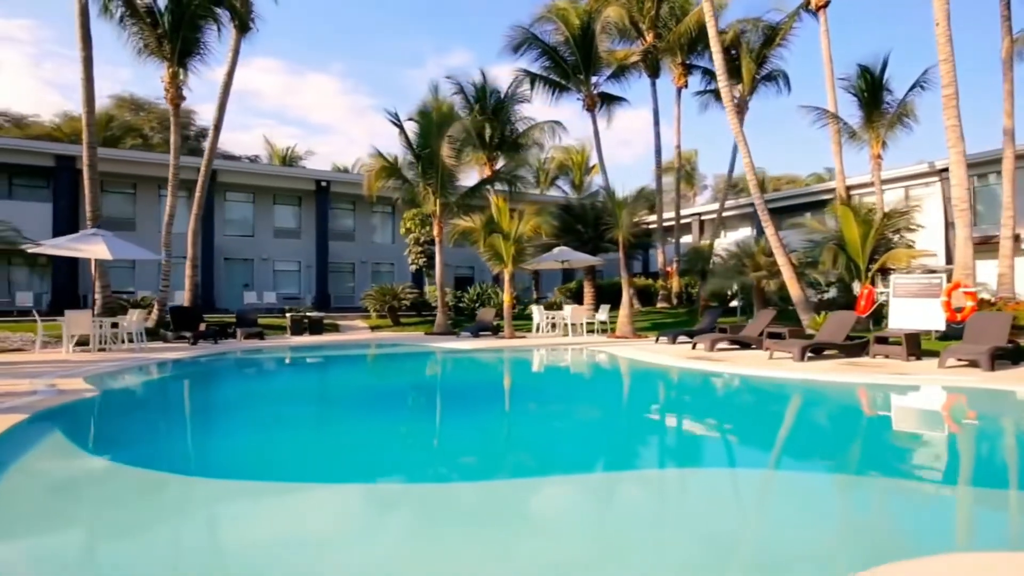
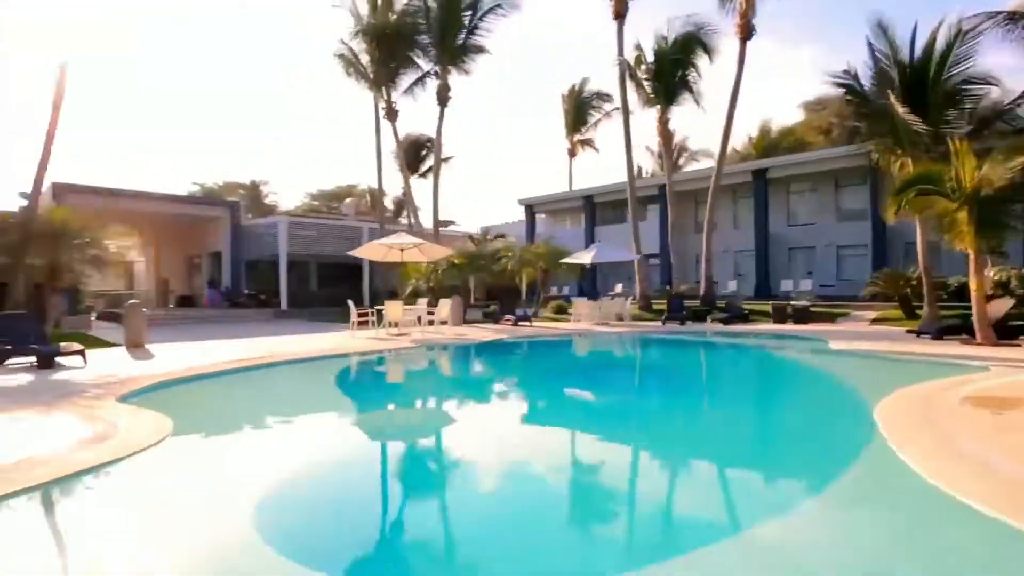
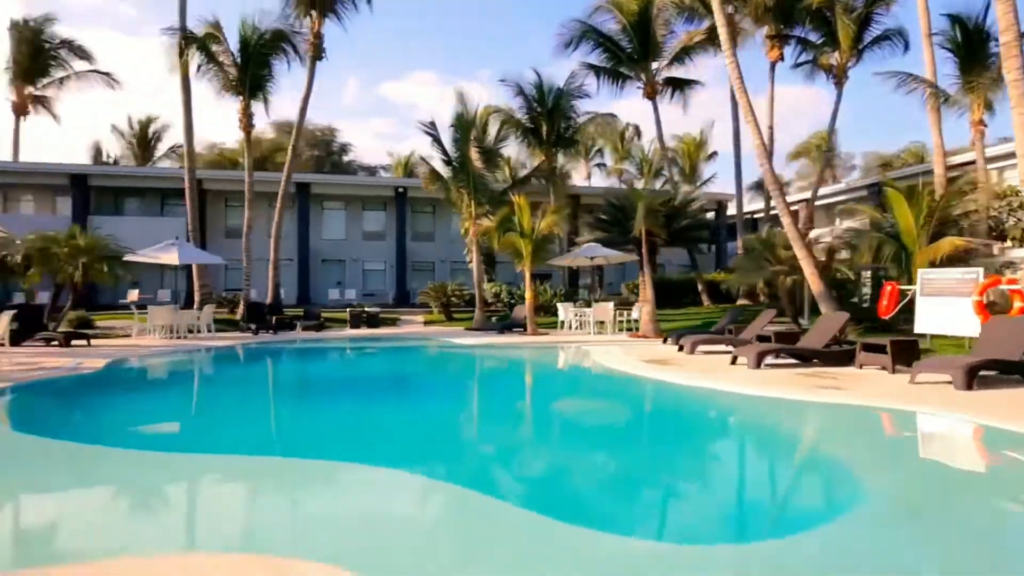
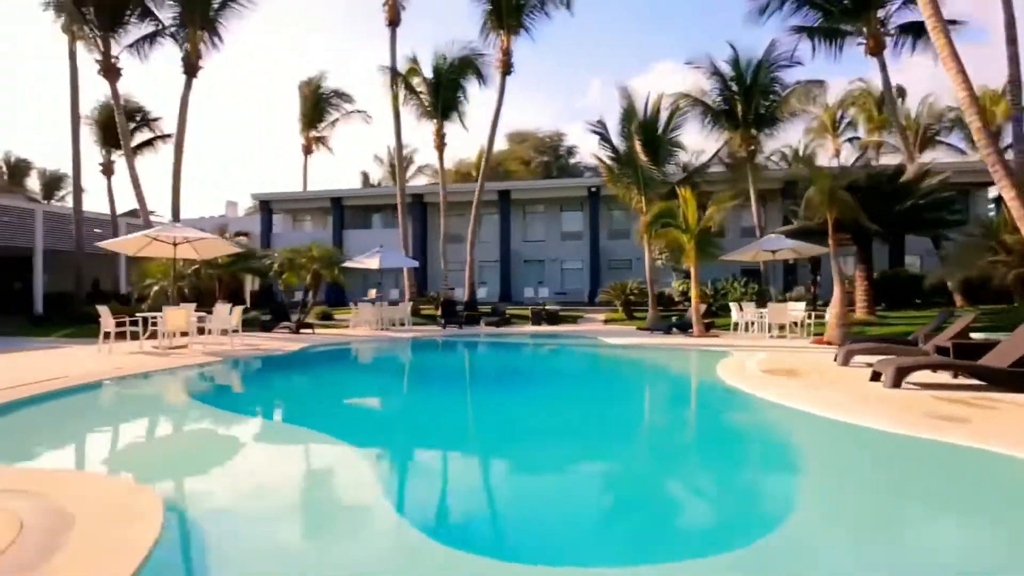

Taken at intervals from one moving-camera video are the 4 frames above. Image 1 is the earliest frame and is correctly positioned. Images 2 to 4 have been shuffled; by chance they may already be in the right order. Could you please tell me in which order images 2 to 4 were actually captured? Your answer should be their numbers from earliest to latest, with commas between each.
3, 4, 2
